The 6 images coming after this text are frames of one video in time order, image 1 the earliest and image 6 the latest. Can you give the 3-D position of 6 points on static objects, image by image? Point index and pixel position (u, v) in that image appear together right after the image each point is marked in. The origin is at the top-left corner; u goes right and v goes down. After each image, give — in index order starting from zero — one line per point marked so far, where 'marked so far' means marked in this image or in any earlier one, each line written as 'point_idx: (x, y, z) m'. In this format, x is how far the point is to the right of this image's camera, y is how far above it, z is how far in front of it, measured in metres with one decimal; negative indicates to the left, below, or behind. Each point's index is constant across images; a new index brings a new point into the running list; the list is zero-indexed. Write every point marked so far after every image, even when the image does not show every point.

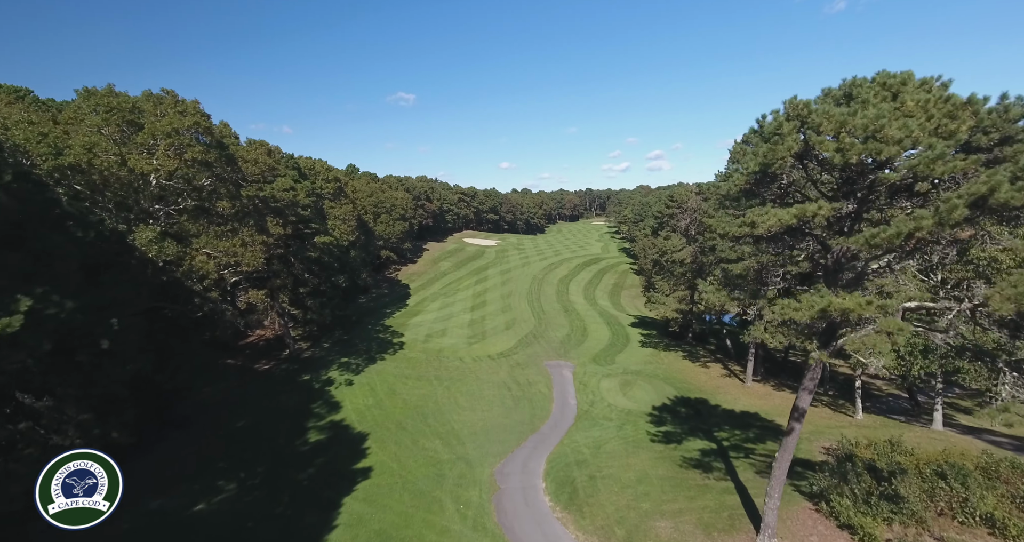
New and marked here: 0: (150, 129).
0: (-14.3, +5.6, +16.8) m
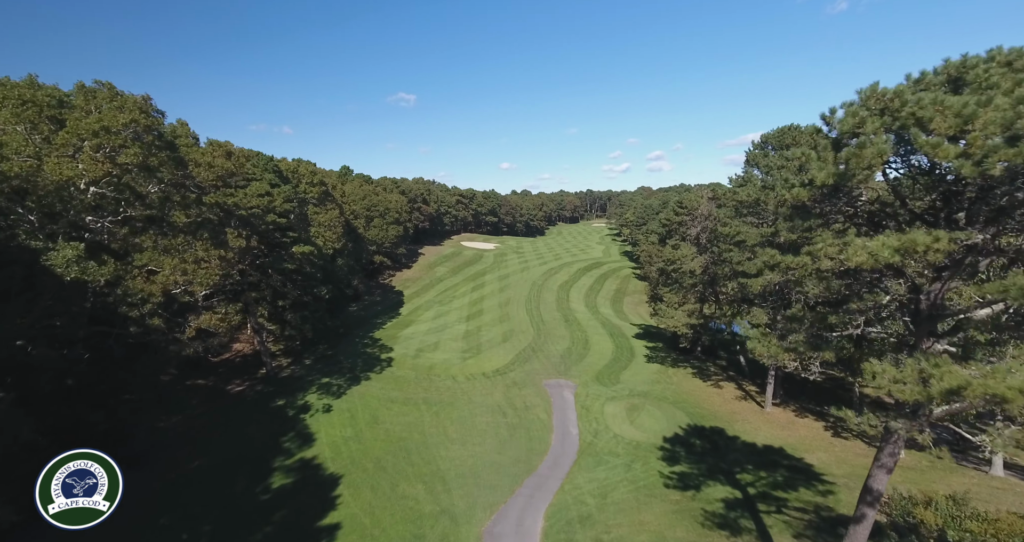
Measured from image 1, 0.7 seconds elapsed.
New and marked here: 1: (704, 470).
0: (-14.6, +4.8, +14.2) m
1: (+8.8, -9.1, +19.5) m
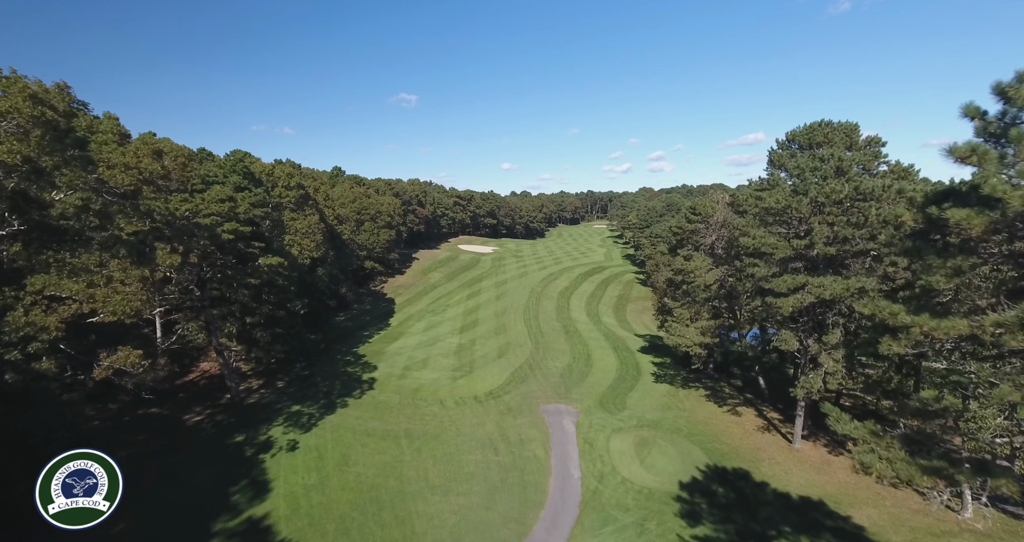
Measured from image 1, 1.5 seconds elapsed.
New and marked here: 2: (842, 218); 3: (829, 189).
0: (-15.0, +3.9, +11.0) m
1: (+8.4, -9.9, +16.2) m
2: (+14.9, +2.4, +19.3) m
3: (+14.4, +3.7, +19.4) m
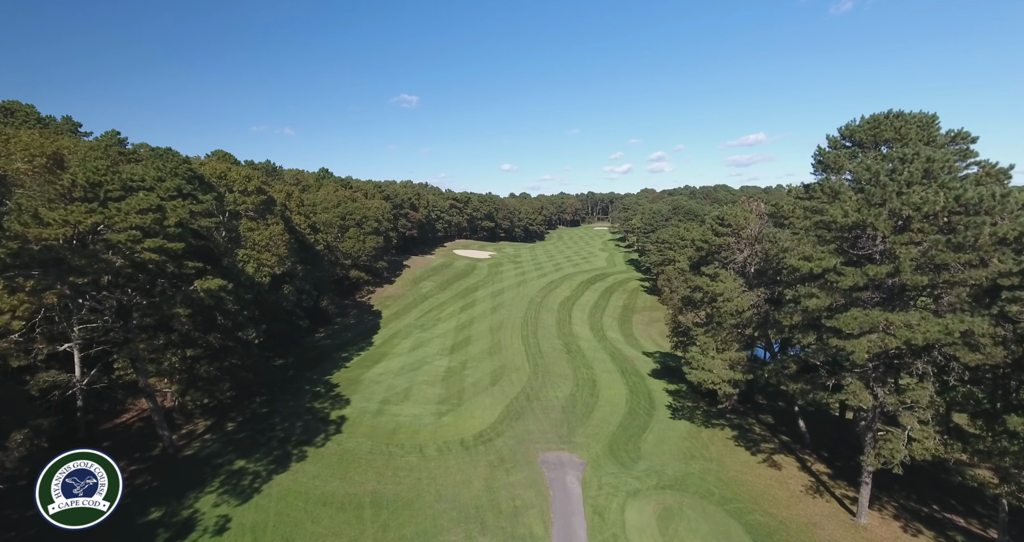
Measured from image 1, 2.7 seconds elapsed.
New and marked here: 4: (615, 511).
0: (-15.4, +2.7, +6.3) m
1: (+8.0, -11.2, +11.5) m
2: (+14.5, +1.2, +14.6) m
3: (+14.0, +2.5, +14.7) m
4: (+4.7, -11.0, +19.6) m
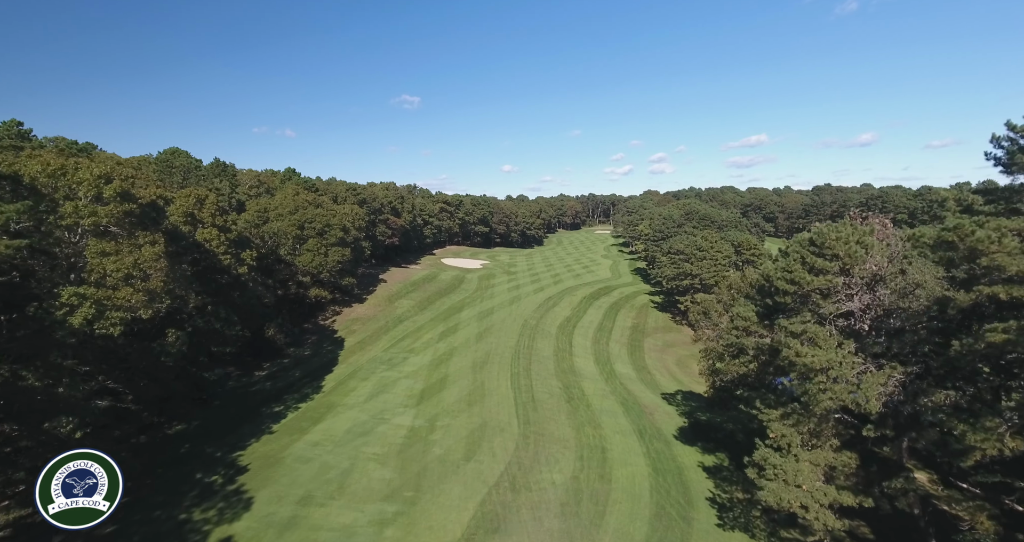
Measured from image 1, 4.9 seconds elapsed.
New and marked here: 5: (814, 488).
0: (-16.5, +0.7, -3.1) m
1: (+6.8, -13.2, +2.1) m
2: (+13.3, -0.9, +5.2) m
3: (+12.8, +0.5, +5.3) m
4: (+3.5, -13.0, +10.2) m
5: (+11.0, -7.8, +15.3) m
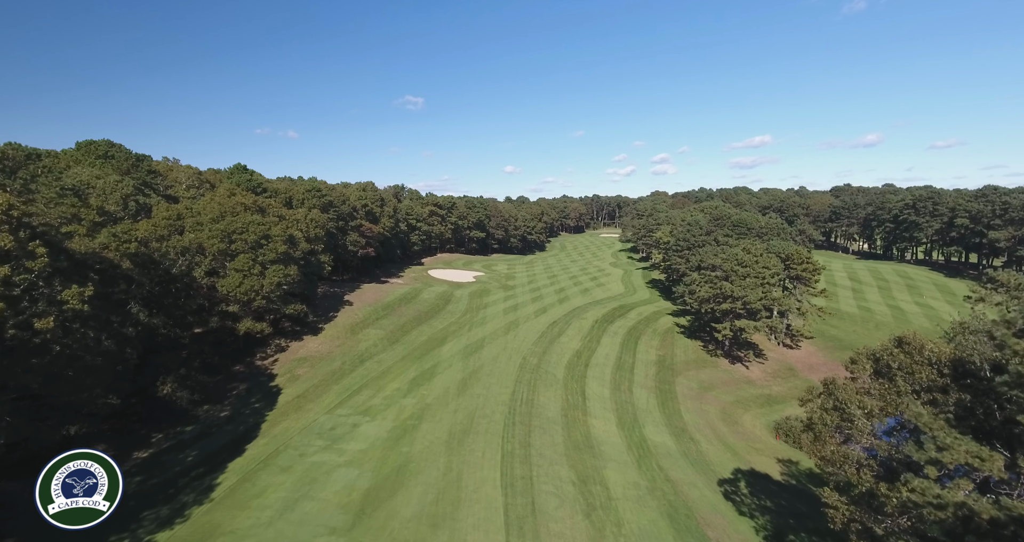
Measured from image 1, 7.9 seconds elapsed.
0: (-17.2, -1.4, -15.1) m
1: (+6.1, -15.4, -10.0) m
2: (+12.7, -3.1, -6.9) m
3: (+12.2, -1.7, -6.8) m
4: (+2.9, -15.2, -1.9) m
5: (+10.3, -10.0, +3.2) m
